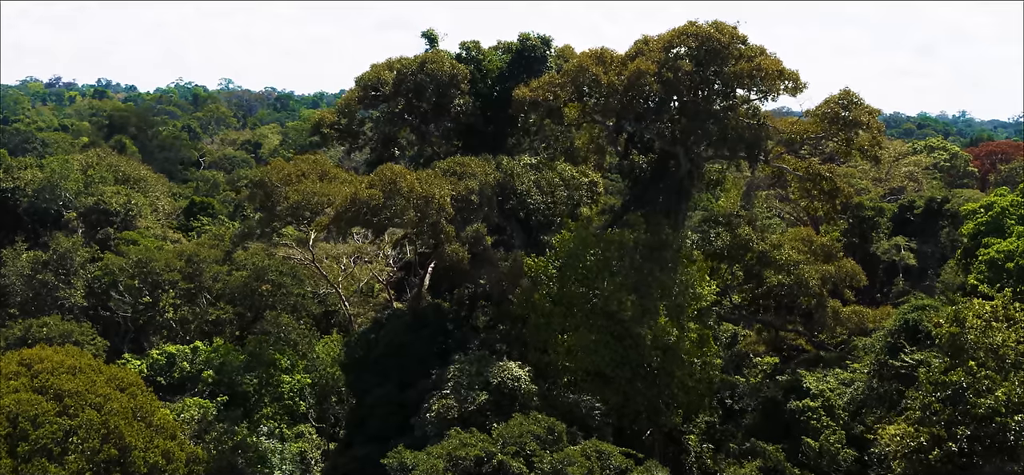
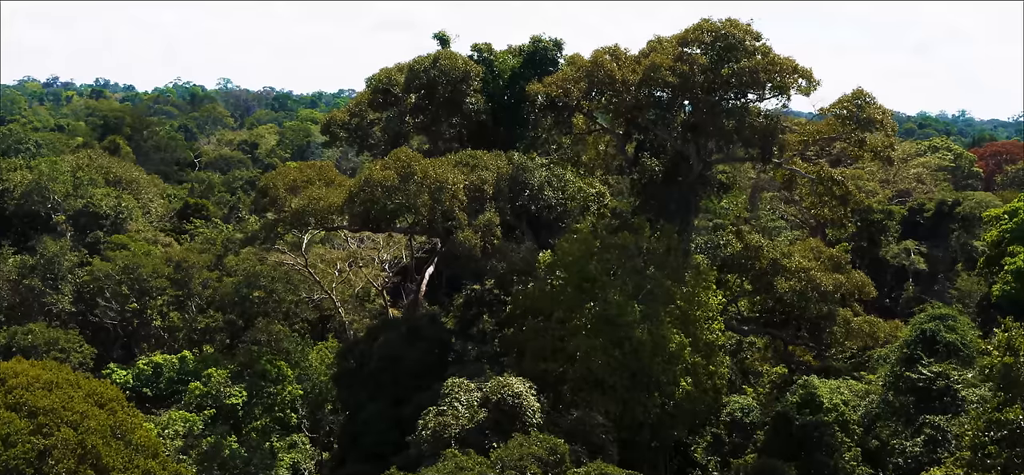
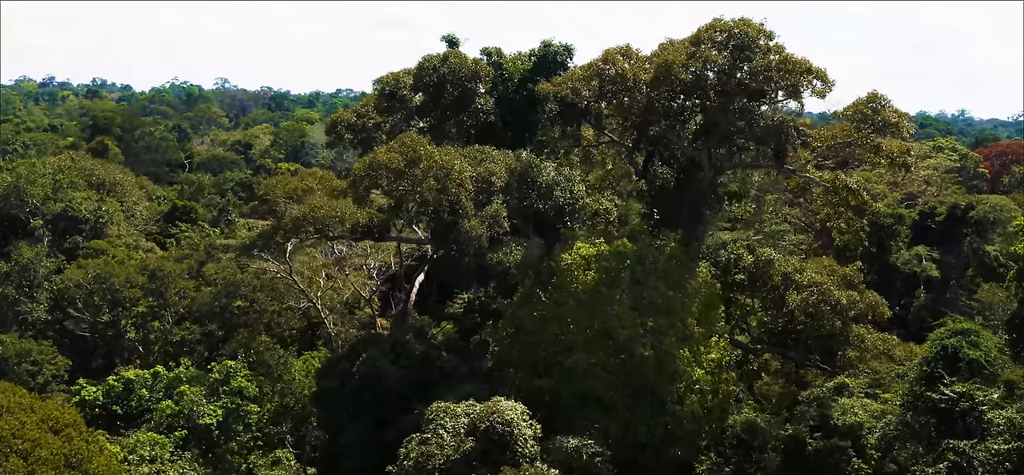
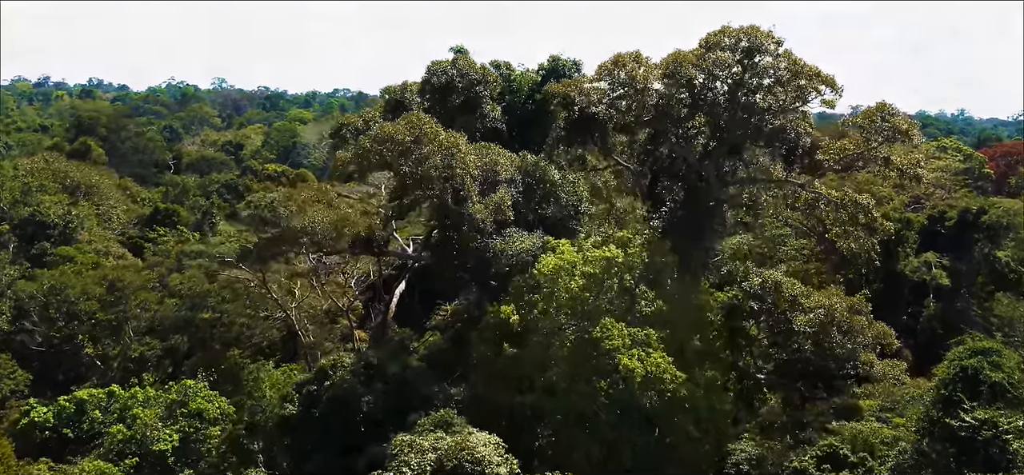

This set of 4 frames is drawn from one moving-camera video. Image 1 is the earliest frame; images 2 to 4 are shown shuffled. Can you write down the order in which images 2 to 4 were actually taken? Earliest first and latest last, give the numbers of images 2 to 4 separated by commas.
2, 3, 4
